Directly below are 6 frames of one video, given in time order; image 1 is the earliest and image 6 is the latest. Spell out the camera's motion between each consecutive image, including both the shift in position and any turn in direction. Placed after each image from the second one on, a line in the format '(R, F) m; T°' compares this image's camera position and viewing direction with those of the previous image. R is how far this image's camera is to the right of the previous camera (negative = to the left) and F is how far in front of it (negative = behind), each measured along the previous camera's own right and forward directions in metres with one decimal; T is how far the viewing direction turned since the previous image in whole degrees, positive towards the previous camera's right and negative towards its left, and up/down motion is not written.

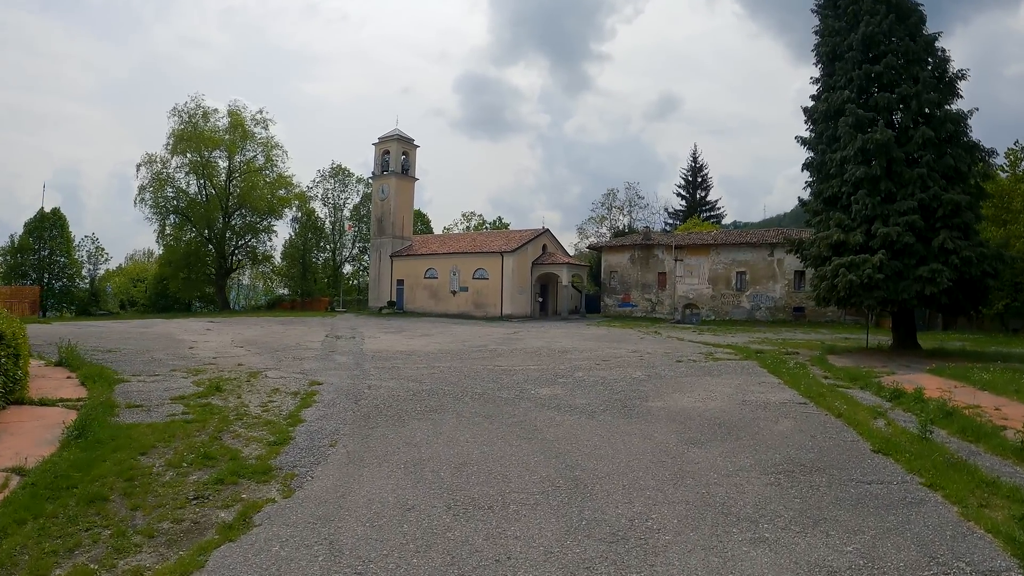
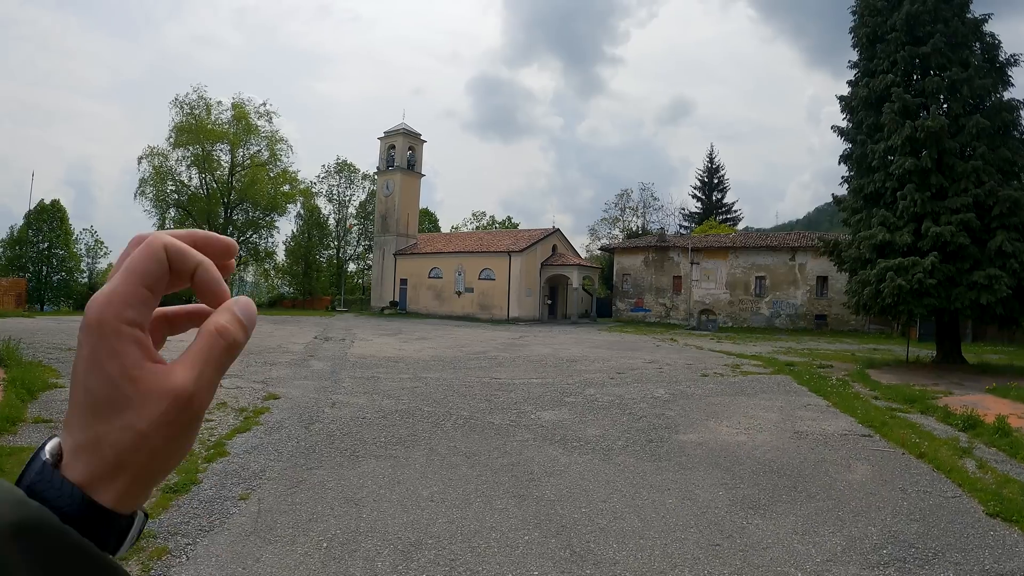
(+0.2, +1.6) m; -1°
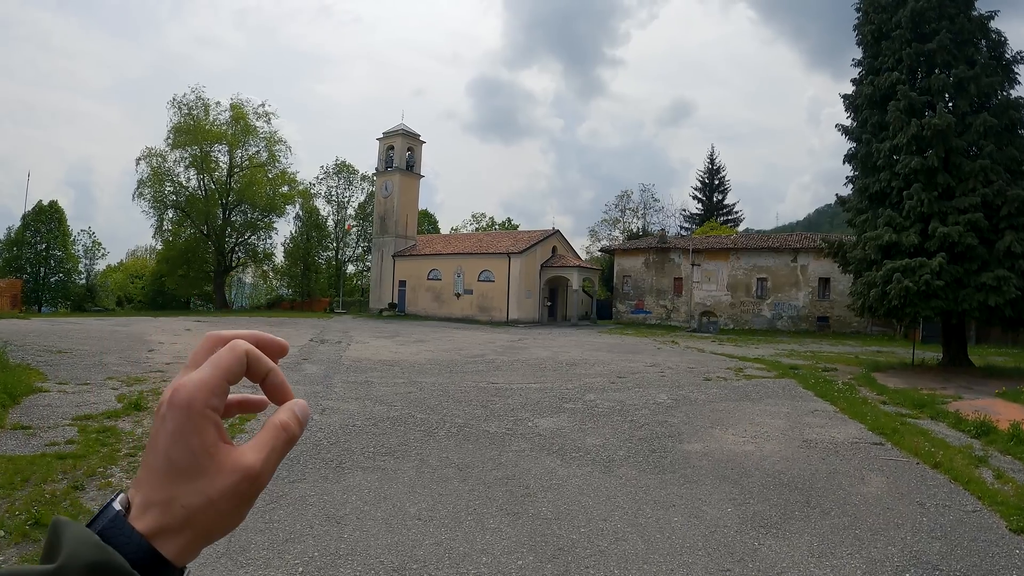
(0.0, +0.3) m; 0°
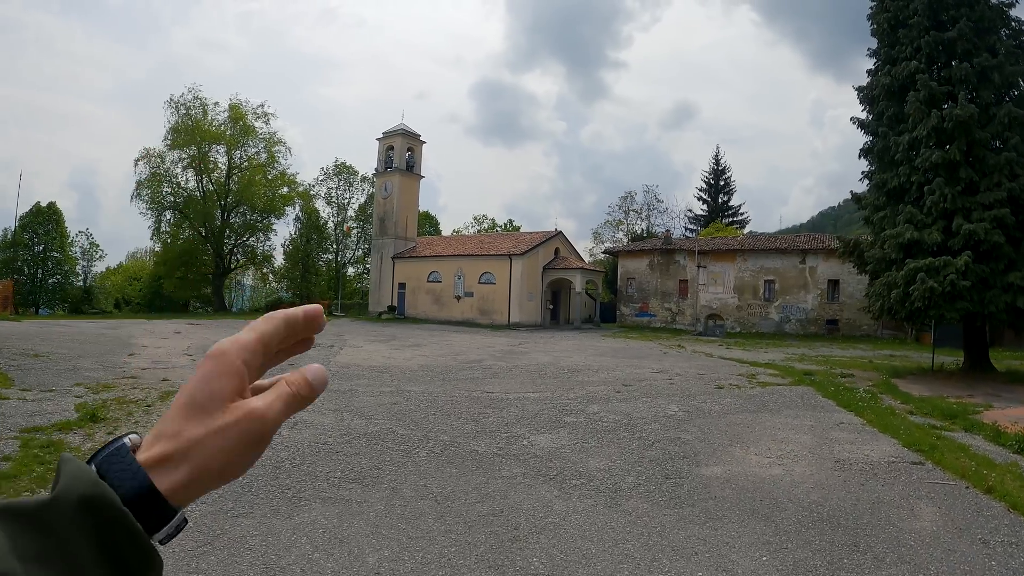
(+0.1, +0.7) m; 0°
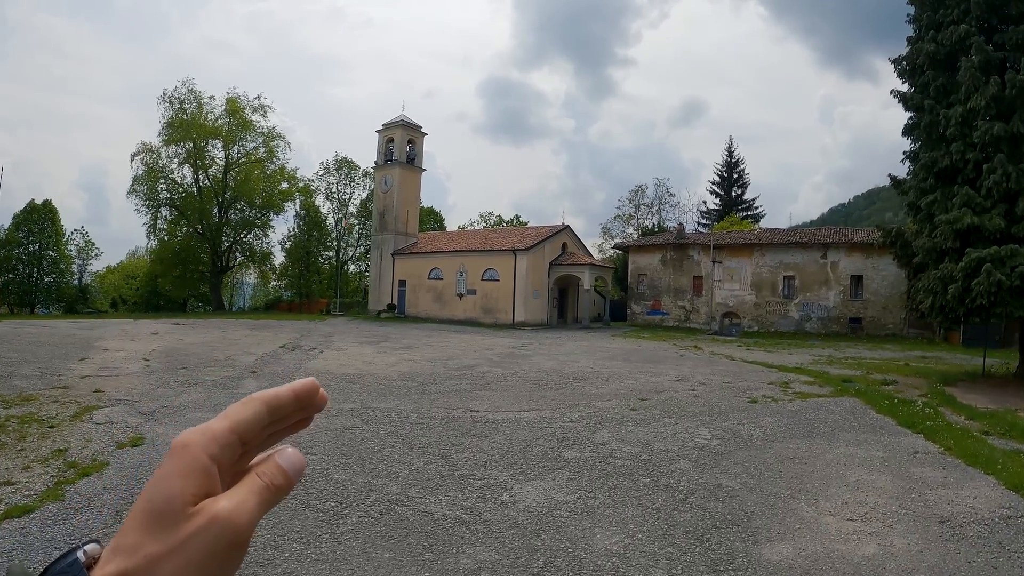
(+0.2, +1.6) m; -1°
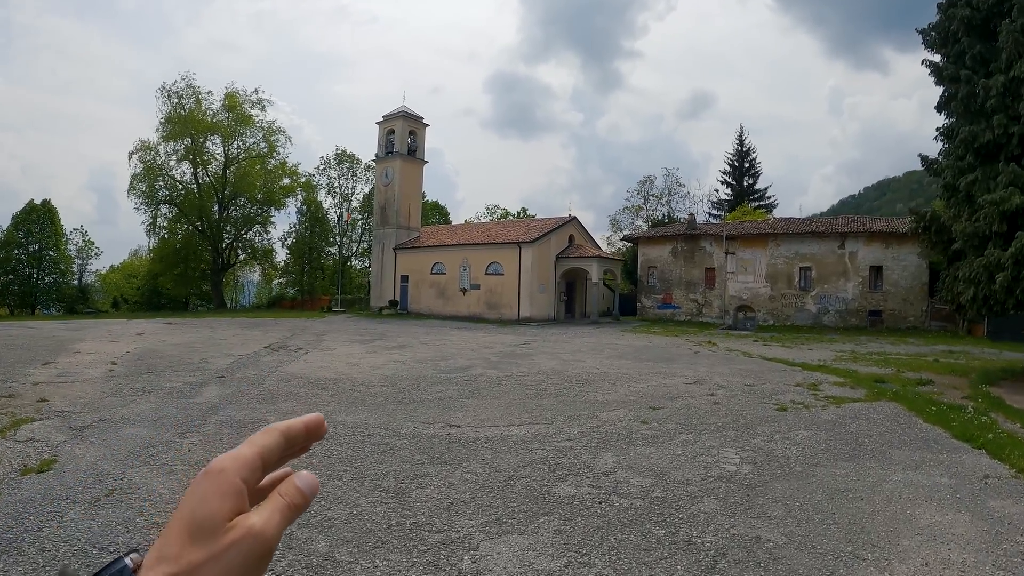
(+0.2, +1.1) m; -1°
